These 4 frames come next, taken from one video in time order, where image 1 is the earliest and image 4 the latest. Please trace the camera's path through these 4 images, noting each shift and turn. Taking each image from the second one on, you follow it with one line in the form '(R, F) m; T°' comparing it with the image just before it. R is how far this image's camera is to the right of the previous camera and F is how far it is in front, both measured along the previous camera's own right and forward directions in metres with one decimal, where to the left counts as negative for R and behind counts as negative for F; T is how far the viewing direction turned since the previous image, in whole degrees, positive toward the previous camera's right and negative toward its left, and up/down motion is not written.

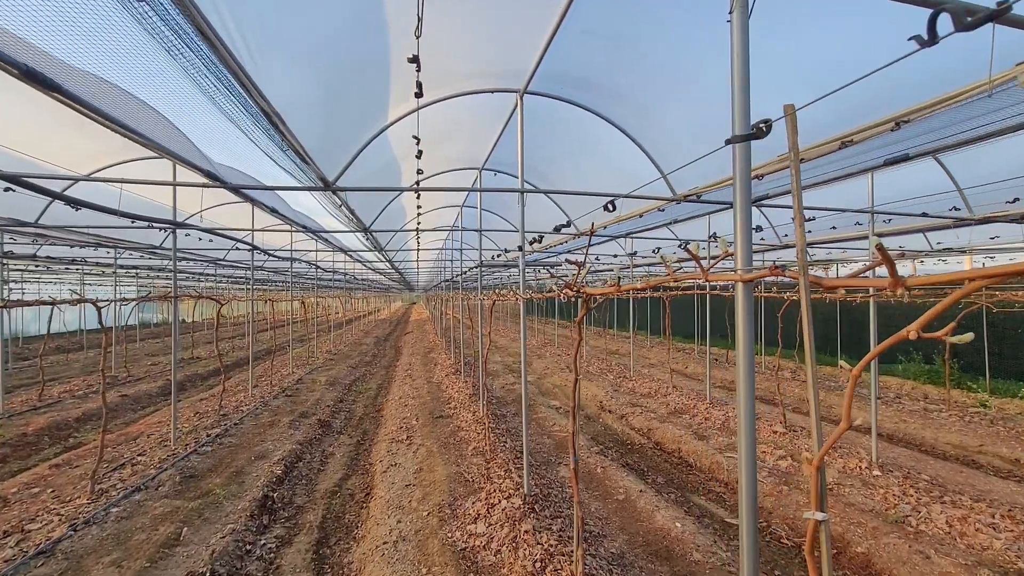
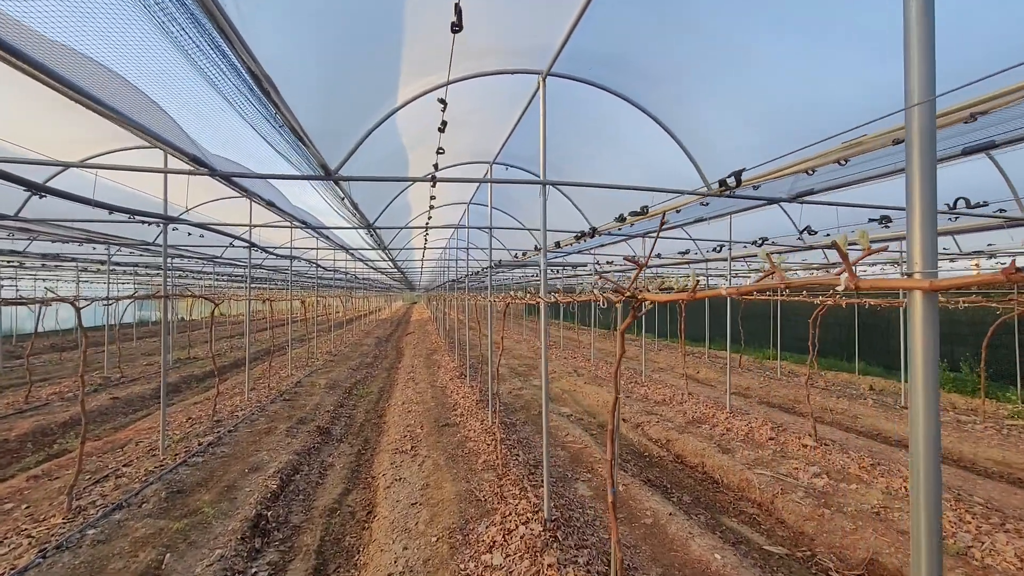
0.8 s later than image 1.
(-0.2, +0.4) m; 0°
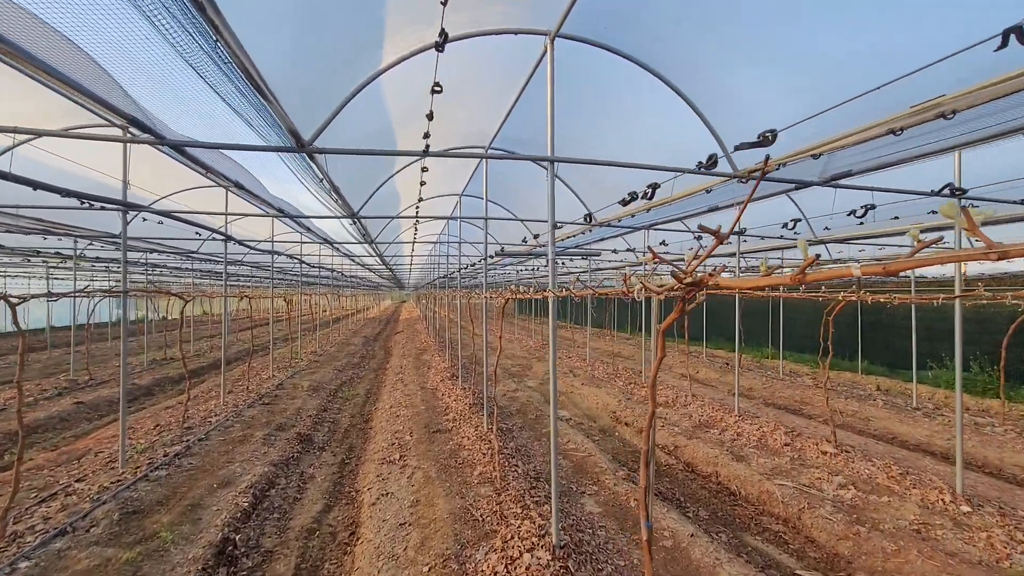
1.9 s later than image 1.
(-0.1, +0.5) m; +1°
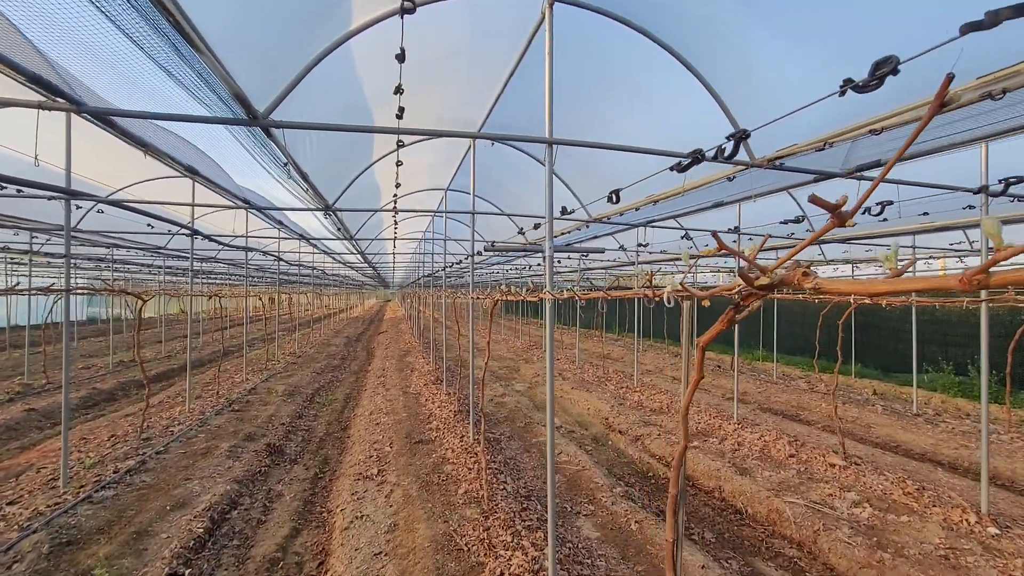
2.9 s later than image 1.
(0.0, +0.4) m; +2°
